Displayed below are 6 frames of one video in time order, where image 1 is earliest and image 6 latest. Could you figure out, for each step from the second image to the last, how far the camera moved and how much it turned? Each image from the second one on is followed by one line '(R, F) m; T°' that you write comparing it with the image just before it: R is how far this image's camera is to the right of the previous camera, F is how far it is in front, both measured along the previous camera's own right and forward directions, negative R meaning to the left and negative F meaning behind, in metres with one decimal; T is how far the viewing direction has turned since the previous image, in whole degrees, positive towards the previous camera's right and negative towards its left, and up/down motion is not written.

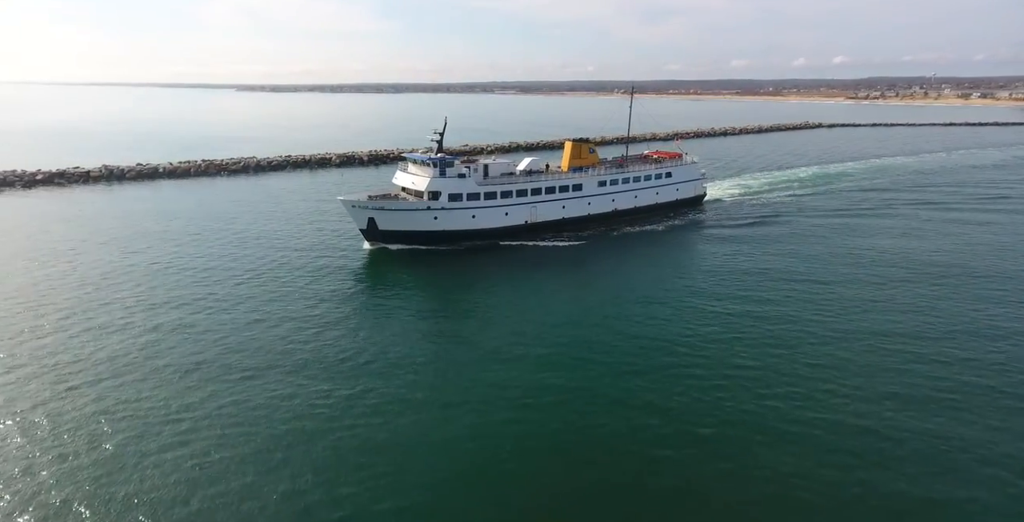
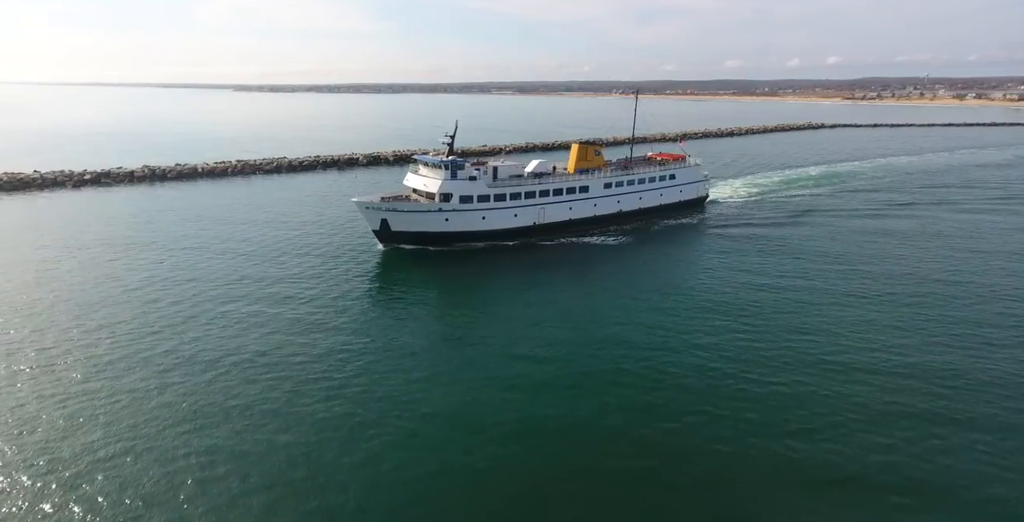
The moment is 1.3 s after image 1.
(-1.4, -0.2) m; 0°
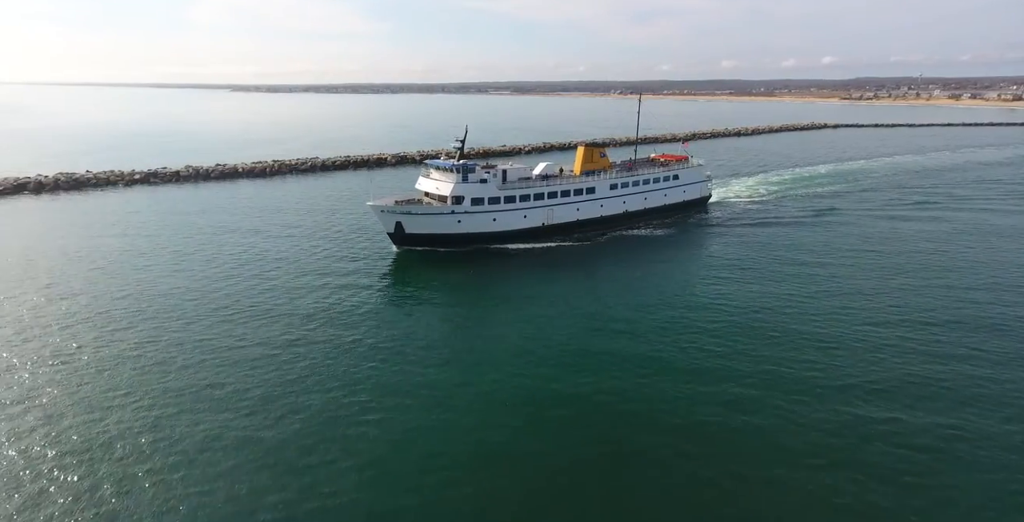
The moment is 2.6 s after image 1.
(-1.3, -0.5) m; 0°
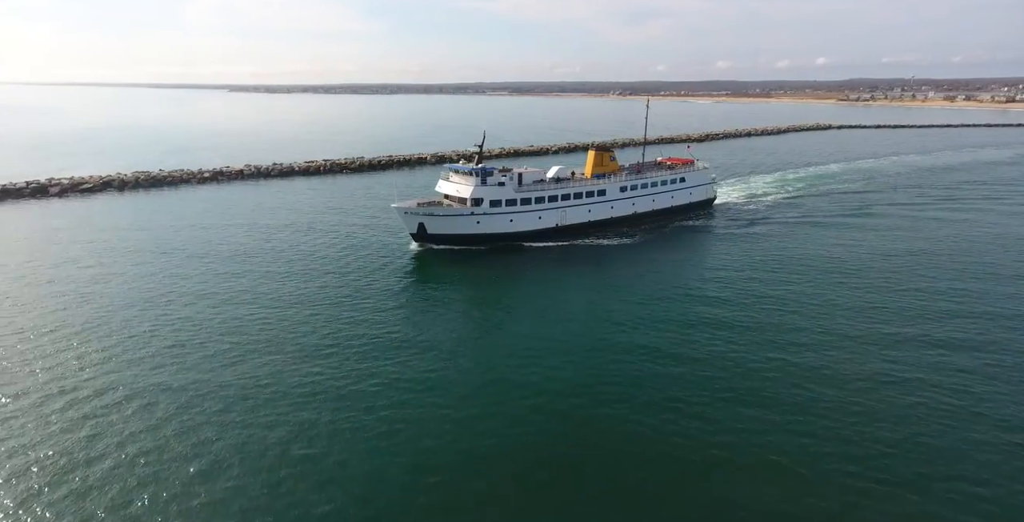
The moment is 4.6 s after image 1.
(-2.1, -0.8) m; +1°
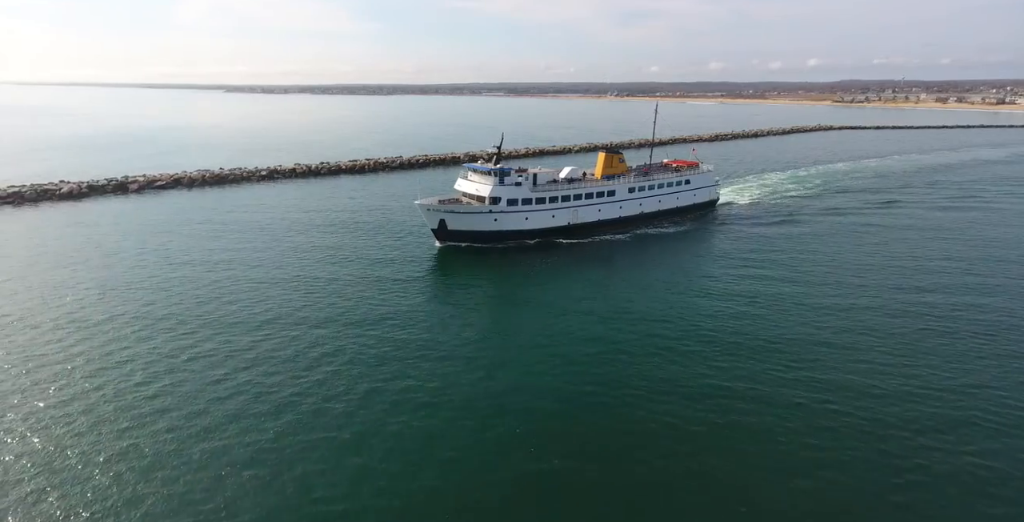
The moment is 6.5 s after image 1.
(-2.2, -1.3) m; +1°
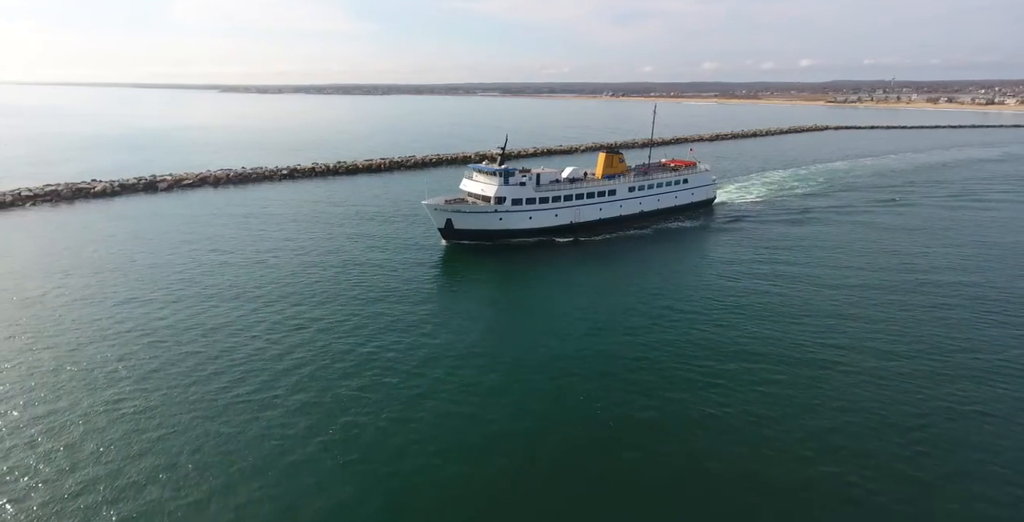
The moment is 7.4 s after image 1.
(-1.0, -0.6) m; +1°
